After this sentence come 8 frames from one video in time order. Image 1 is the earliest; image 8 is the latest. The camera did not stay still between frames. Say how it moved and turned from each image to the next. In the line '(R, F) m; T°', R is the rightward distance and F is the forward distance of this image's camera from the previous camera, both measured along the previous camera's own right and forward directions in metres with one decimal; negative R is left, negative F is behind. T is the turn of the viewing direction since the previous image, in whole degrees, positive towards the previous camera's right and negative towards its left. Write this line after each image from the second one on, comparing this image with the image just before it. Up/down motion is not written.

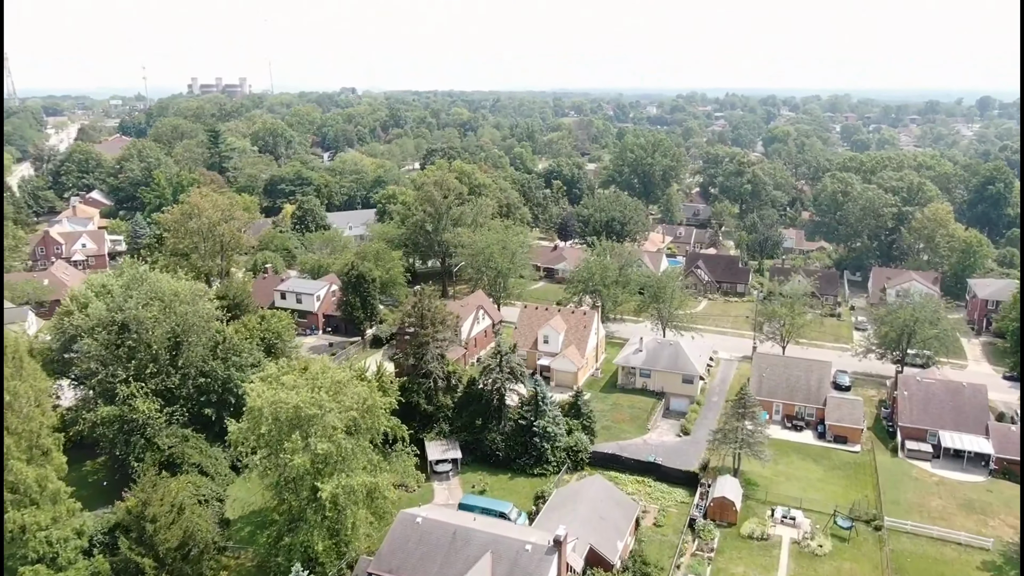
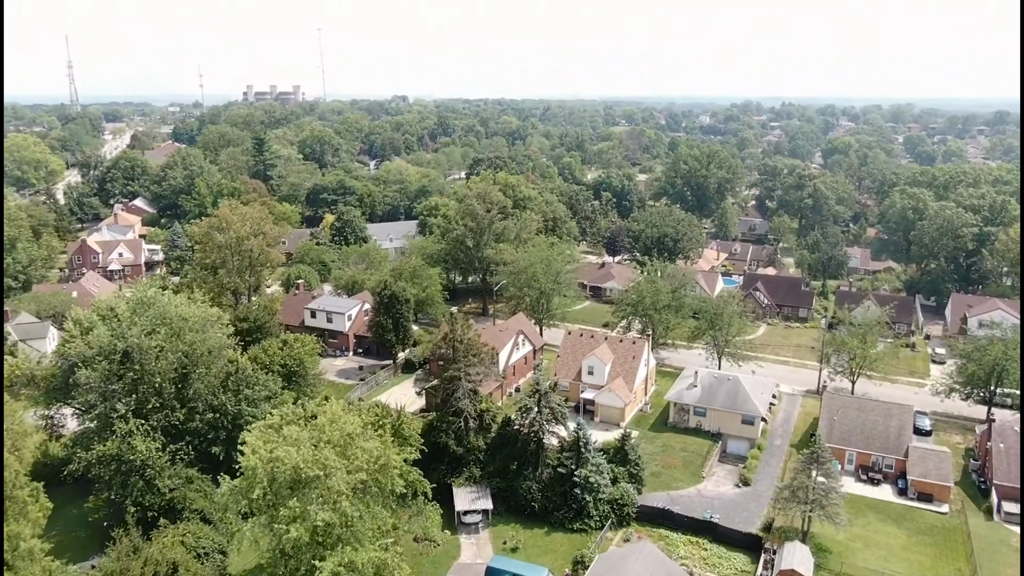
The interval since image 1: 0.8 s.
(+0.2, +2.8) m; -3°
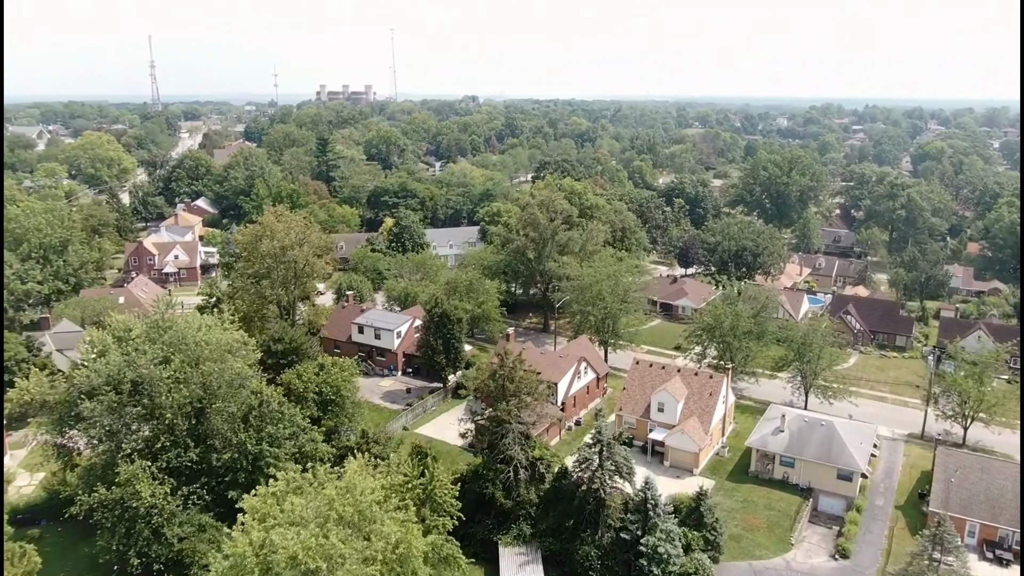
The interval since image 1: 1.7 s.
(+0.1, +3.4) m; -5°
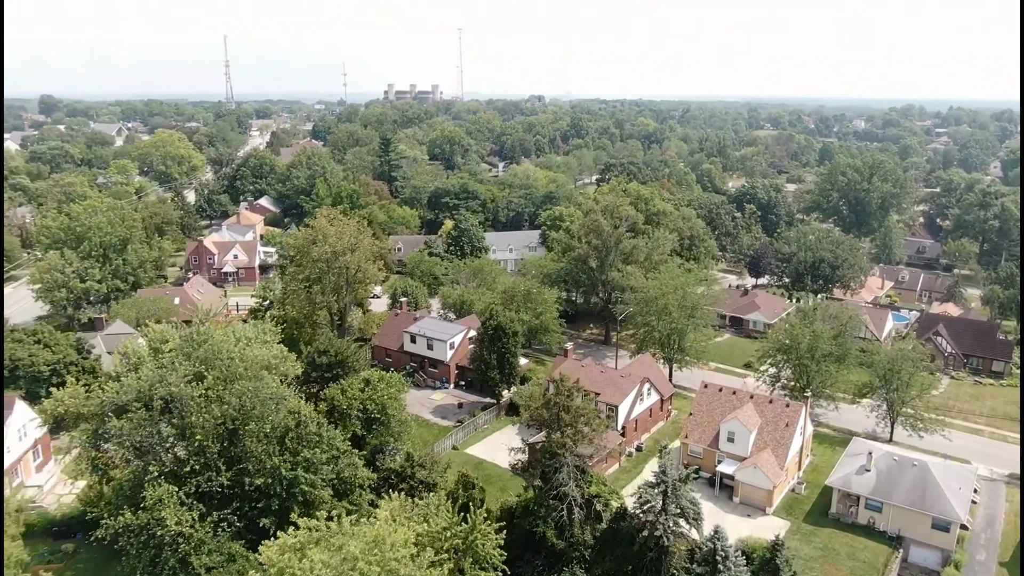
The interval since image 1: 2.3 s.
(+0.1, +2.0) m; -5°
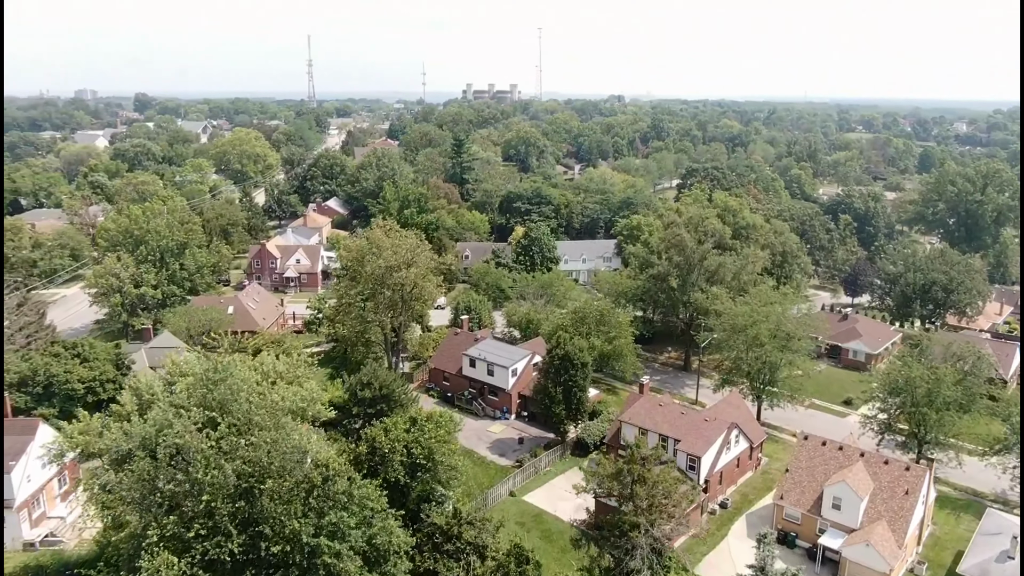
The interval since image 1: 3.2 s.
(+0.1, +3.4) m; -5°
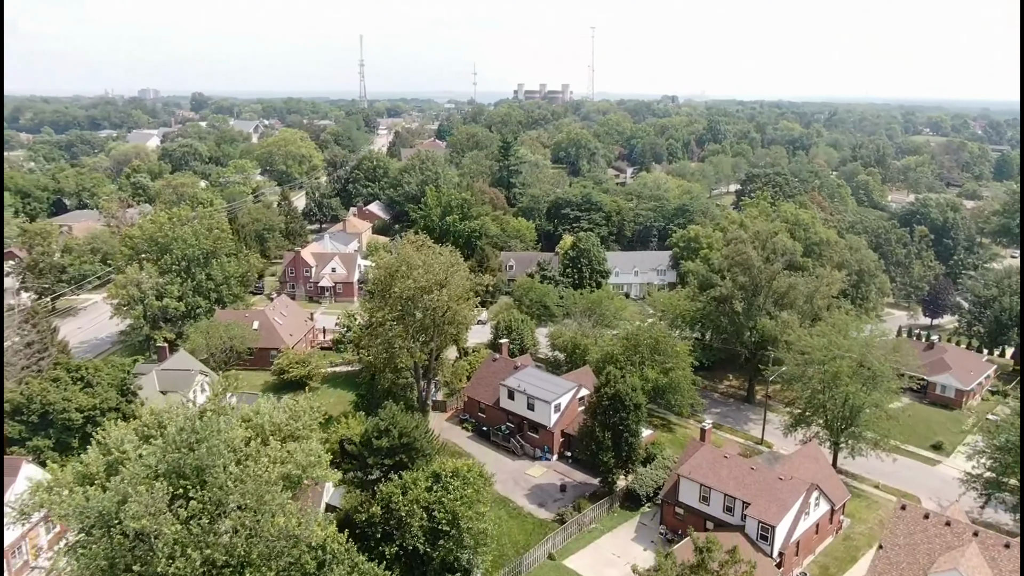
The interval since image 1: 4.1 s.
(+0.1, +3.4) m; -4°
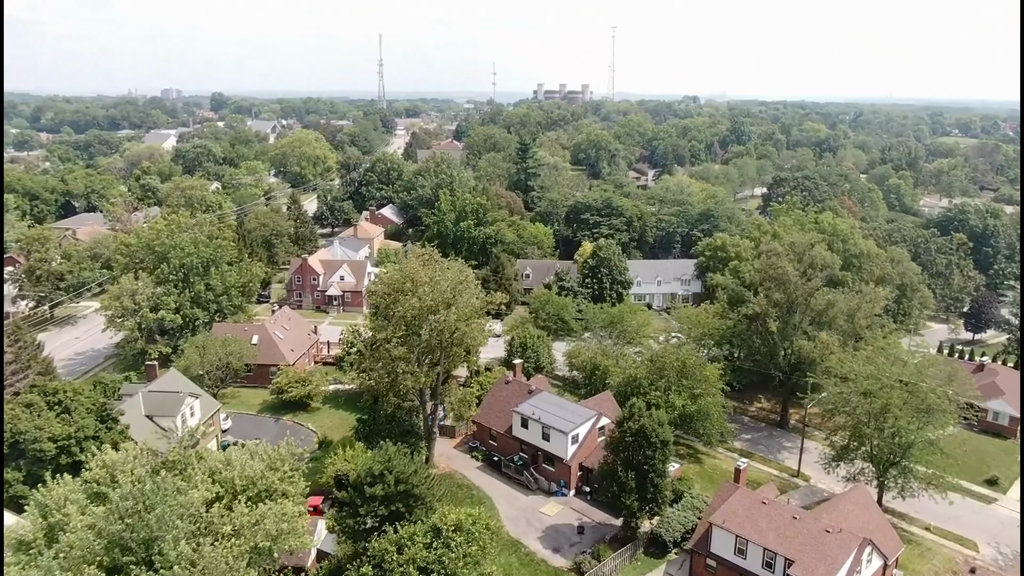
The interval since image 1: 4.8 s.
(+0.1, +2.5) m; -1°
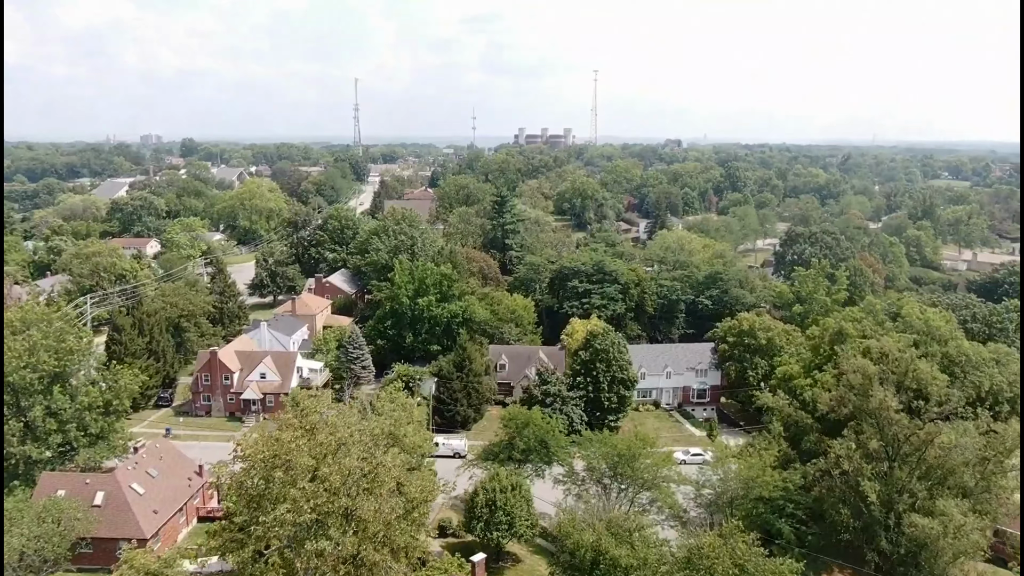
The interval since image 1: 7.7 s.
(+0.7, +10.7) m; +1°
